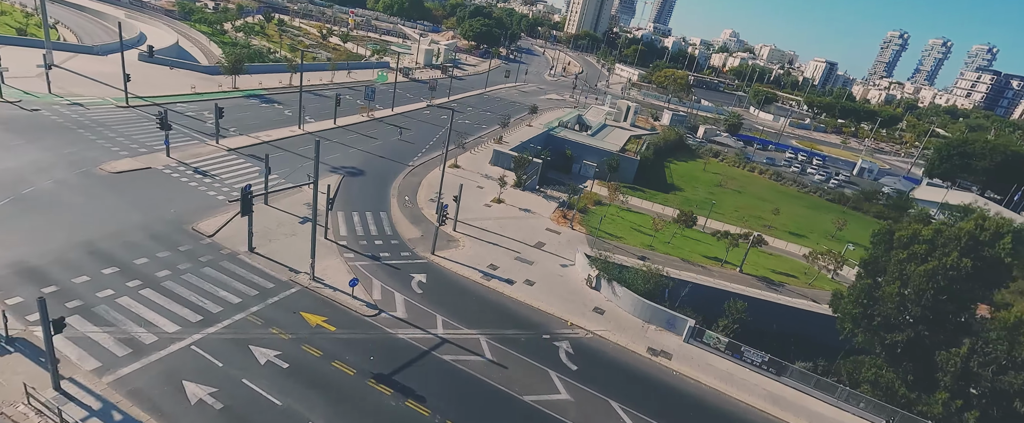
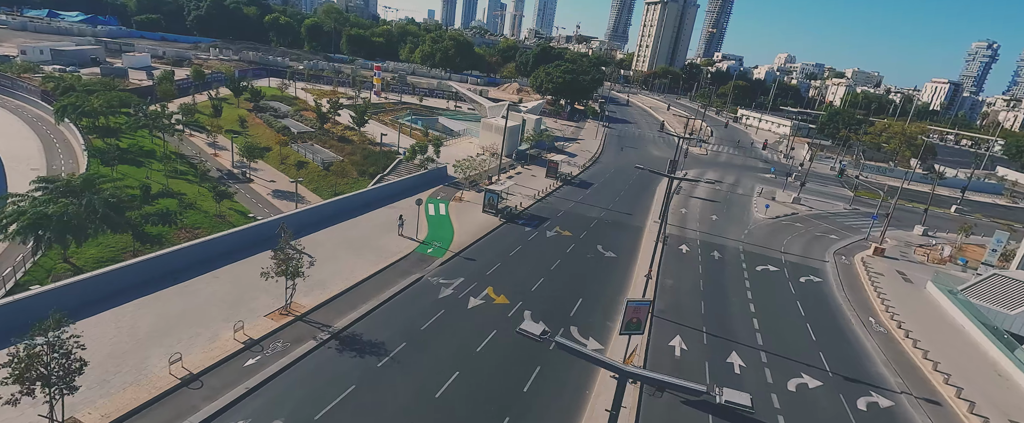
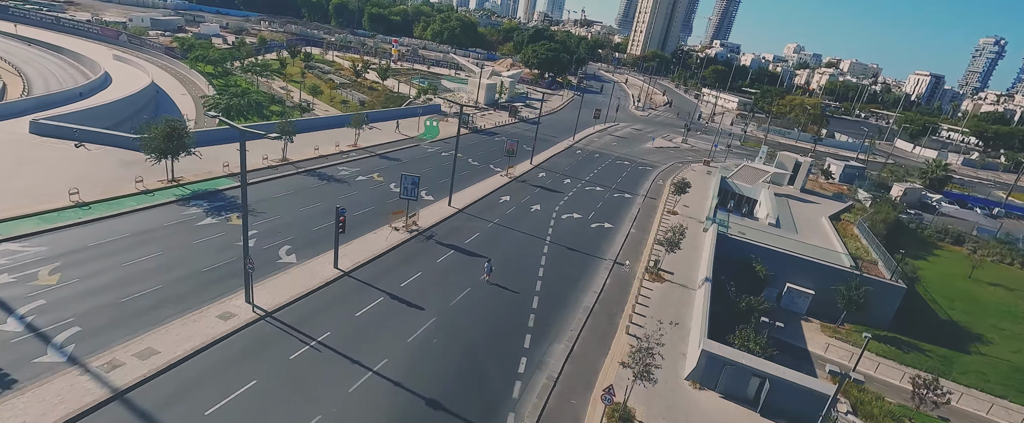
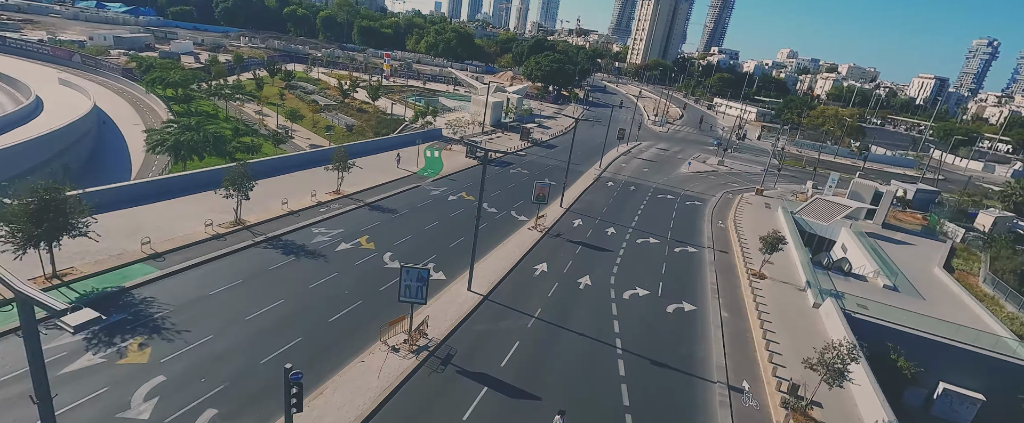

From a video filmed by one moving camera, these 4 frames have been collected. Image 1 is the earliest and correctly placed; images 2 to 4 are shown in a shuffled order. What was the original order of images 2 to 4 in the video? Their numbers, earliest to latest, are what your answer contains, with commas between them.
3, 4, 2
